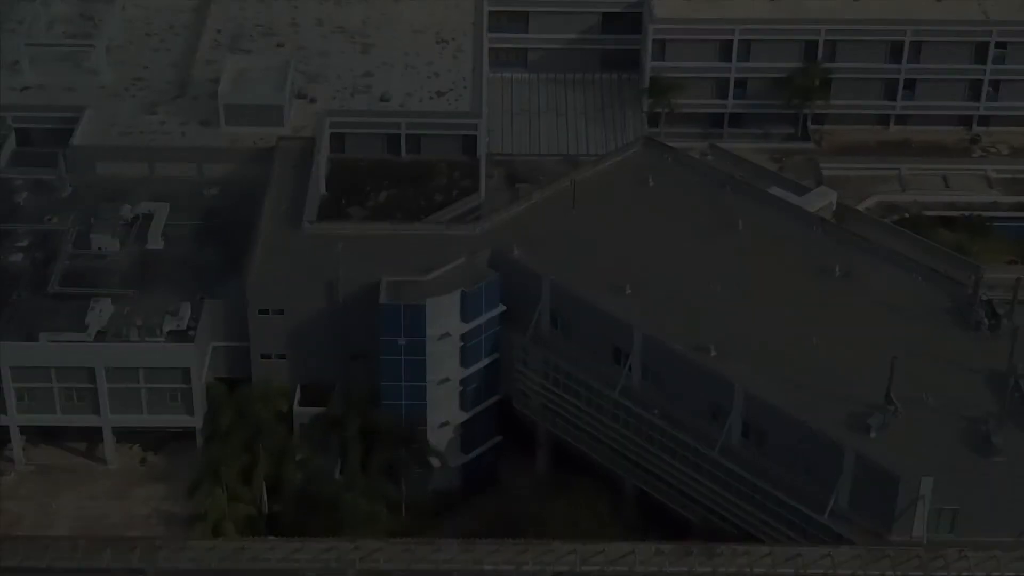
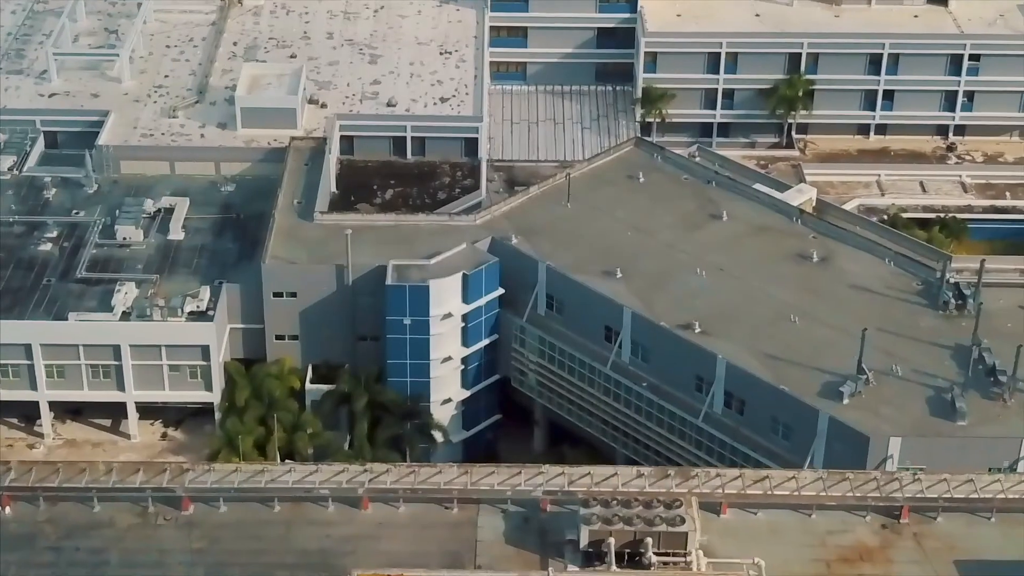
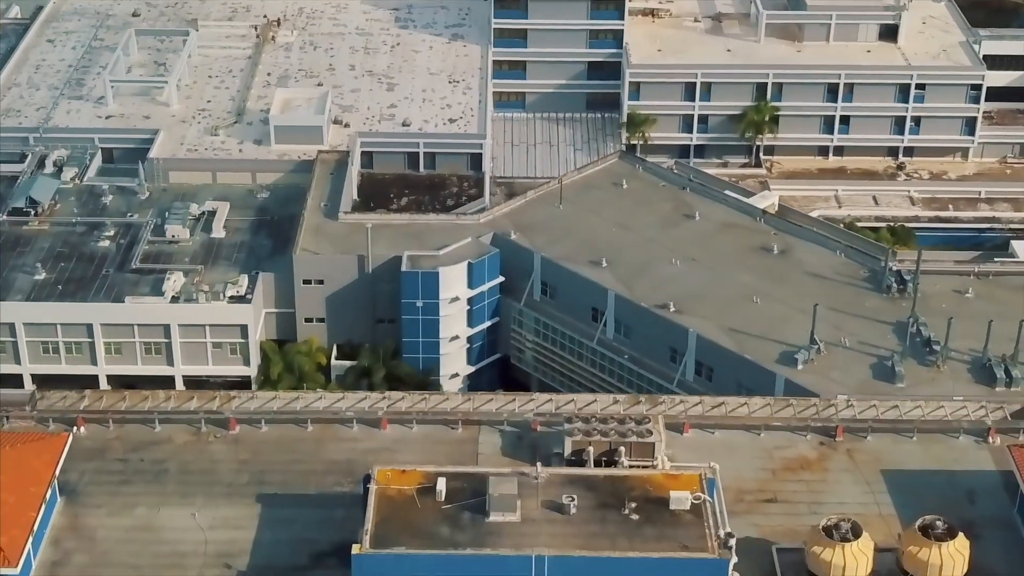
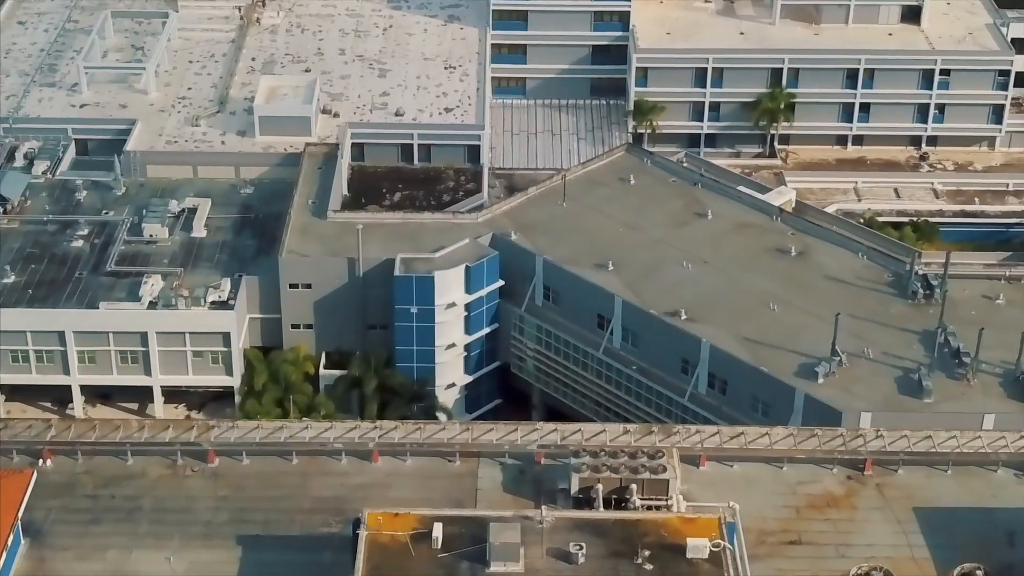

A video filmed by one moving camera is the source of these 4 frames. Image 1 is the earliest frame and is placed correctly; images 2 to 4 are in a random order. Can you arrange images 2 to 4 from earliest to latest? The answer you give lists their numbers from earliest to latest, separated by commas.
2, 4, 3
